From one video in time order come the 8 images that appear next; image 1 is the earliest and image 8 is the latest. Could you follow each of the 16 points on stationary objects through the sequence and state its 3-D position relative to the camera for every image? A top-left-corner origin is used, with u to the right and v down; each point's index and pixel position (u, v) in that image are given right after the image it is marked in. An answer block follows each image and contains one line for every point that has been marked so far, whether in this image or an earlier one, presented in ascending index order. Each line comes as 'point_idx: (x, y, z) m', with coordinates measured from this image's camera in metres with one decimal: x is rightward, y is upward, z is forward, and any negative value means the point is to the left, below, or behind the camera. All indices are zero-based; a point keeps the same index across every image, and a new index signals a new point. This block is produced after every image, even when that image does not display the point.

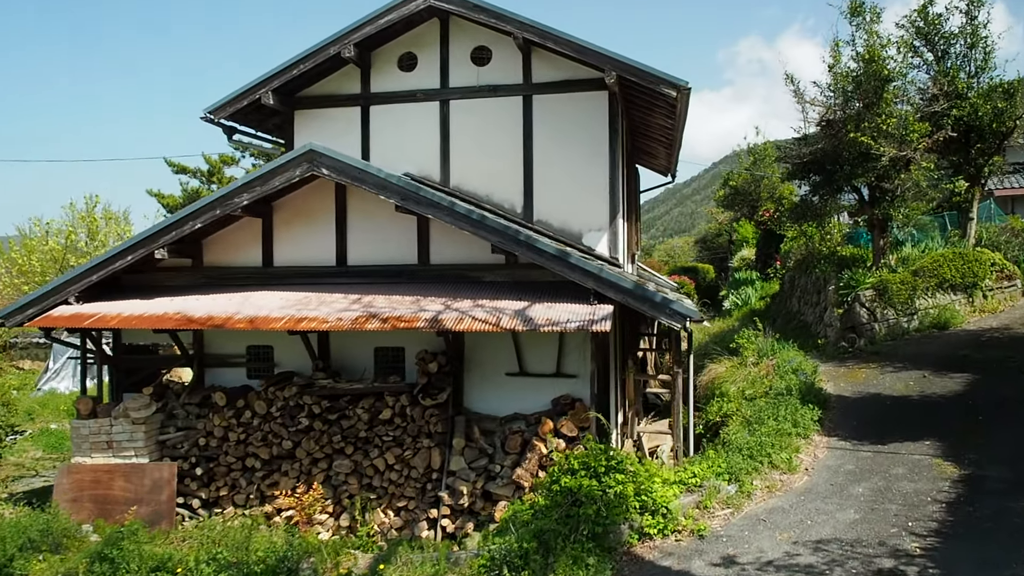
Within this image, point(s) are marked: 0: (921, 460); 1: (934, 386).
0: (+4.1, -1.7, +7.3) m
1: (+5.9, -1.4, +10.1) m
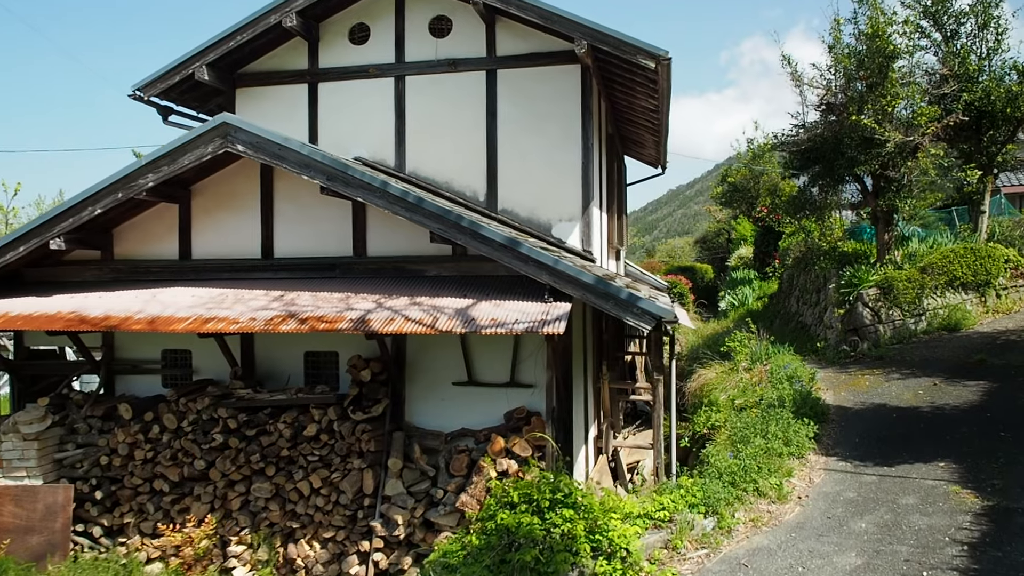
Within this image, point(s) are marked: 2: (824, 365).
0: (+3.6, -1.7, +6.2) m
1: (+5.4, -1.3, +8.9) m
2: (+5.6, -1.5, +13.1) m
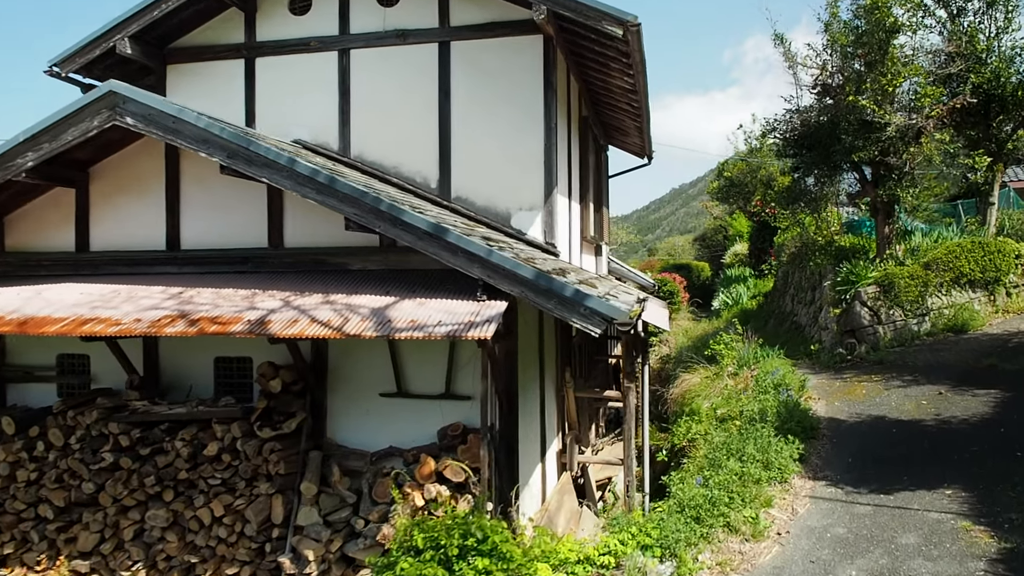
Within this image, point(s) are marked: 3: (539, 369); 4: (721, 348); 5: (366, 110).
0: (+3.0, -1.7, +5.2) m
1: (+4.8, -1.3, +7.9) m
2: (+5.1, -1.4, +12.1) m
3: (+0.3, -0.8, +7.2) m
4: (+3.4, -1.0, +11.7) m
5: (-1.8, +2.2, +8.8) m
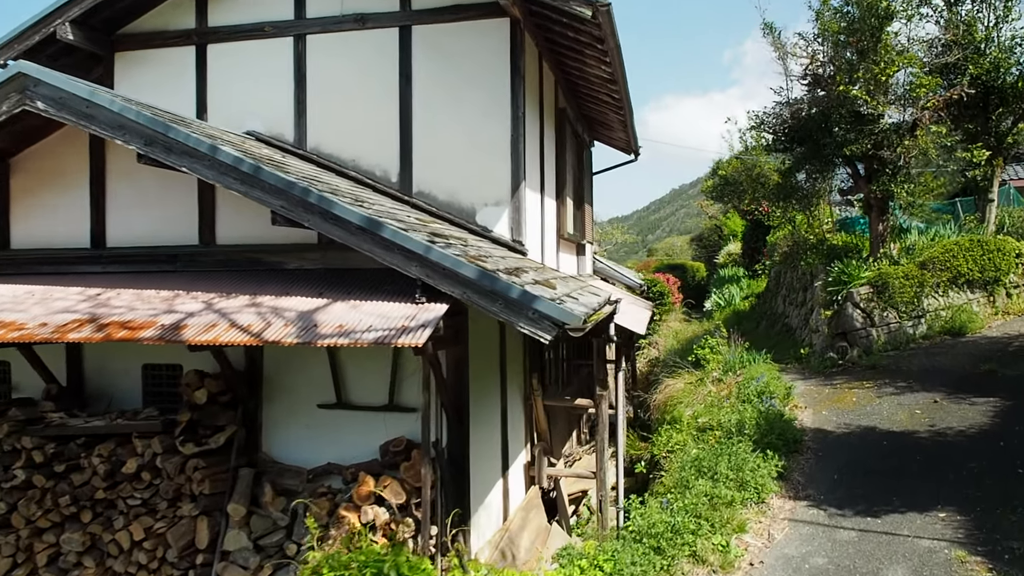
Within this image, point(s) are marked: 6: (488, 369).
0: (+2.7, -1.7, +4.6) m
1: (+4.4, -1.3, +7.4) m
2: (+4.7, -1.4, +11.6) m
3: (-0.1, -0.8, +6.7) m
4: (+3.0, -1.0, +11.2) m
5: (-2.2, +2.1, +8.3) m
6: (-0.2, -0.7, +6.3) m
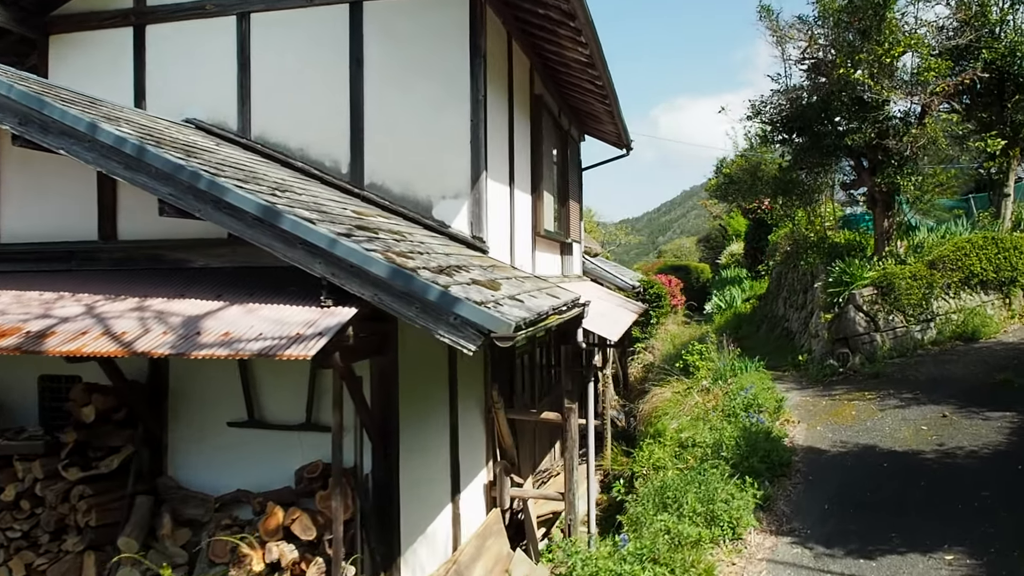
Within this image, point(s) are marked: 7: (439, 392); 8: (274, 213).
0: (+2.2, -1.7, +3.8) m
1: (+4.1, -1.3, +6.6) m
2: (+4.4, -1.5, +10.8) m
3: (-0.5, -0.9, +5.9) m
4: (+2.6, -1.0, +10.4) m
5: (-2.5, +2.1, +7.6) m
6: (-0.6, -0.7, +5.5) m
7: (-0.6, -0.8, +5.7) m
8: (-1.3, +0.4, +4.1) m
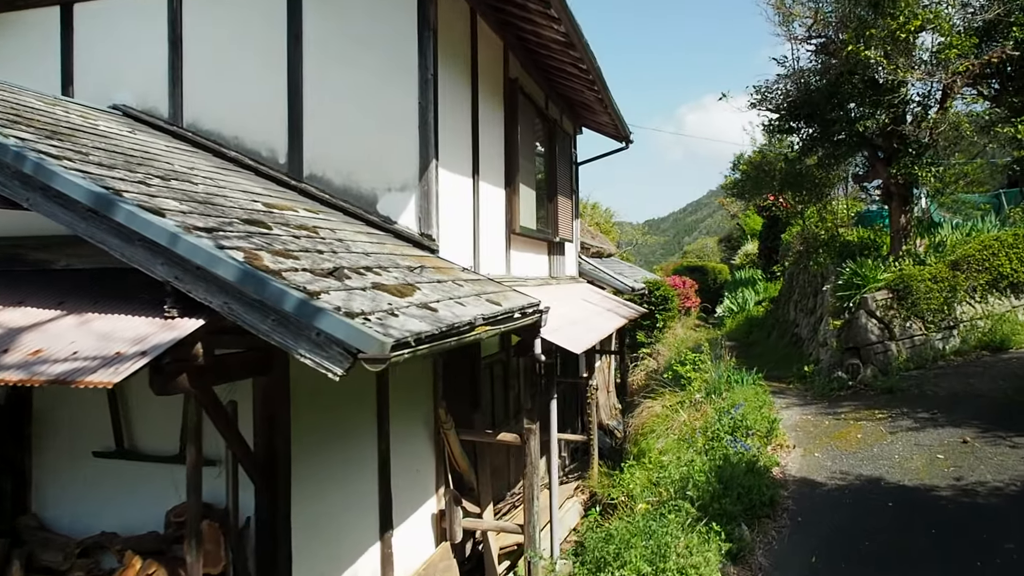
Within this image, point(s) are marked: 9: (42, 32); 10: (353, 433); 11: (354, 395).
0: (+1.7, -1.7, +2.9) m
1: (+3.6, -1.4, +5.6) m
2: (+4.1, -1.5, +9.8) m
3: (-1.0, -0.9, +5.1) m
4: (+2.3, -1.0, +9.4) m
5: (-2.9, +2.1, +6.8) m
6: (-1.1, -0.8, +4.7) m
7: (-1.0, -0.9, +4.9) m
8: (-1.8, +0.4, +3.3) m
9: (-4.7, +2.6, +7.3) m
10: (-1.0, -1.0, +4.8) m
11: (-1.0, -0.7, +4.9) m
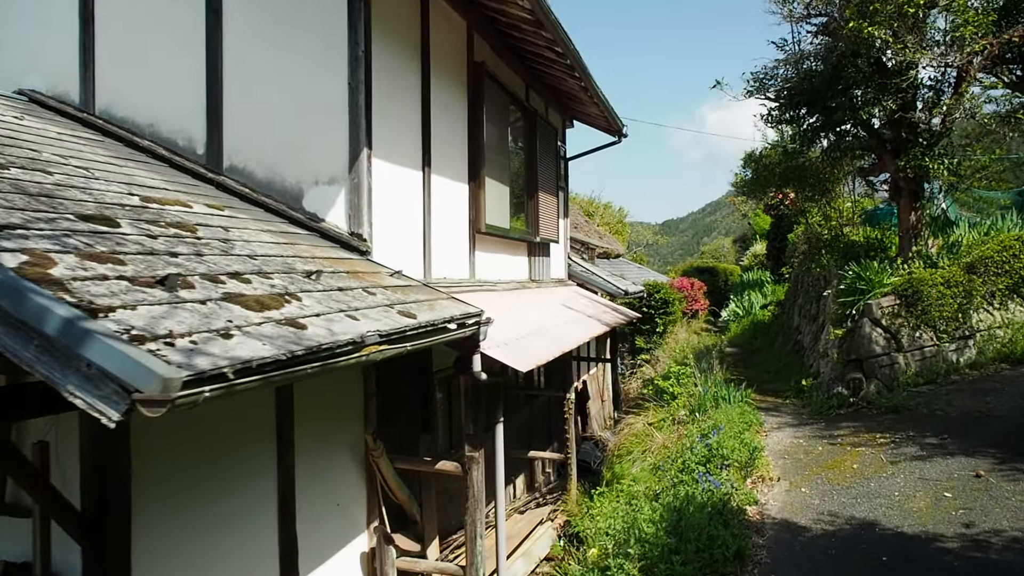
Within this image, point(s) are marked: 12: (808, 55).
0: (+1.2, -1.8, +2.1) m
1: (+3.2, -1.4, +4.7) m
2: (+3.8, -1.5, +8.9) m
3: (-1.4, -0.9, +4.4) m
4: (+2.0, -1.1, +8.6) m
5: (-3.3, +2.0, +6.1) m
6: (-1.5, -0.8, +4.0) m
7: (-1.5, -0.9, +4.2) m
8: (-2.3, +0.3, +2.5) m
9: (-5.1, +2.6, +6.6) m
10: (-1.5, -1.0, +4.1) m
11: (-1.5, -0.8, +4.1) m
12: (+4.2, +3.1, +9.9) m
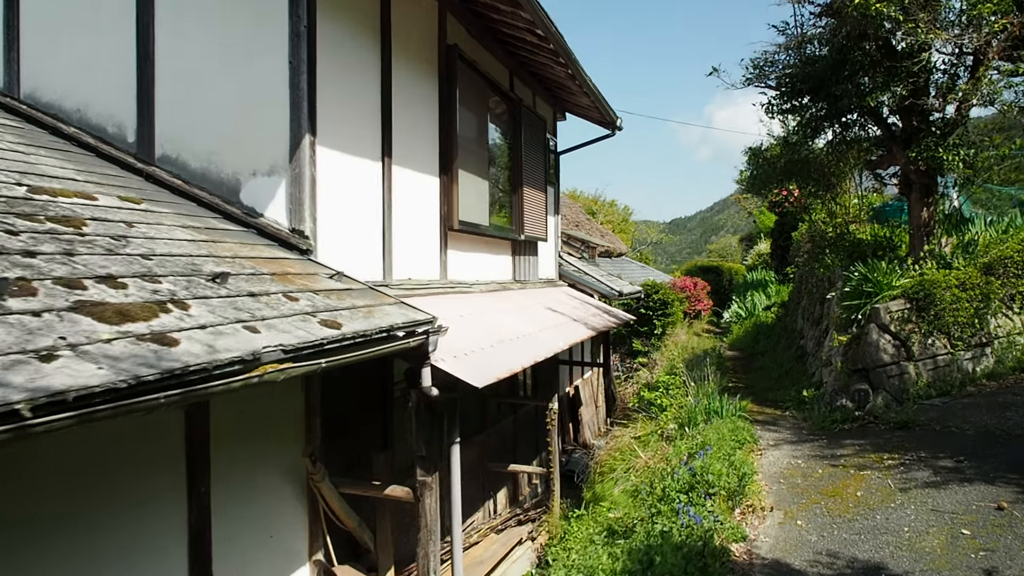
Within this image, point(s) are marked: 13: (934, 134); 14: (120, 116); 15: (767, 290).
0: (+0.9, -1.8, +1.5) m
1: (+2.9, -1.4, +4.1) m
2: (+3.5, -1.6, +8.3) m
3: (-1.7, -1.0, +3.8) m
4: (+1.8, -1.1, +8.0) m
5: (-3.6, +2.0, +5.6) m
6: (-1.8, -0.8, +3.4) m
7: (-1.8, -0.9, +3.6) m
8: (-2.6, +0.3, +2.0) m
9: (-5.4, +2.5, +6.1) m
10: (-1.8, -1.0, +3.5) m
11: (-1.8, -0.8, +3.5) m
12: (+4.0, +3.1, +9.3) m
13: (+5.2, +1.8, +8.9) m
14: (-2.8, +1.2, +5.3) m
15: (+6.0, 0.0, +17.0) m
